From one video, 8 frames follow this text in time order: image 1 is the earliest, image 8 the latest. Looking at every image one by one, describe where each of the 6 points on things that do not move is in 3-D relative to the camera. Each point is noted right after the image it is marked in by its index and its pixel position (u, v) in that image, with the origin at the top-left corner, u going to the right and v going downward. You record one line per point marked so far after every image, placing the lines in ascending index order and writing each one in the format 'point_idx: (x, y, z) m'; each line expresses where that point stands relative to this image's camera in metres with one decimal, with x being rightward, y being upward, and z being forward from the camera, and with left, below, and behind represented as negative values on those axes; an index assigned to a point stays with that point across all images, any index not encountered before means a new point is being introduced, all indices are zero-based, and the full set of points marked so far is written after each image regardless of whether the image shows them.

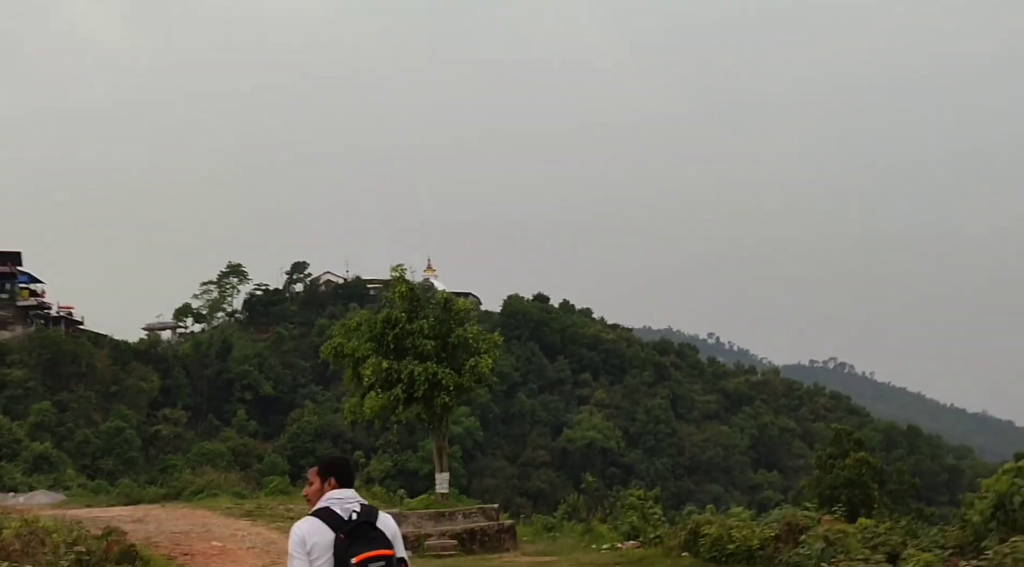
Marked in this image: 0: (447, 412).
0: (-1.0, -1.9, +15.4) m
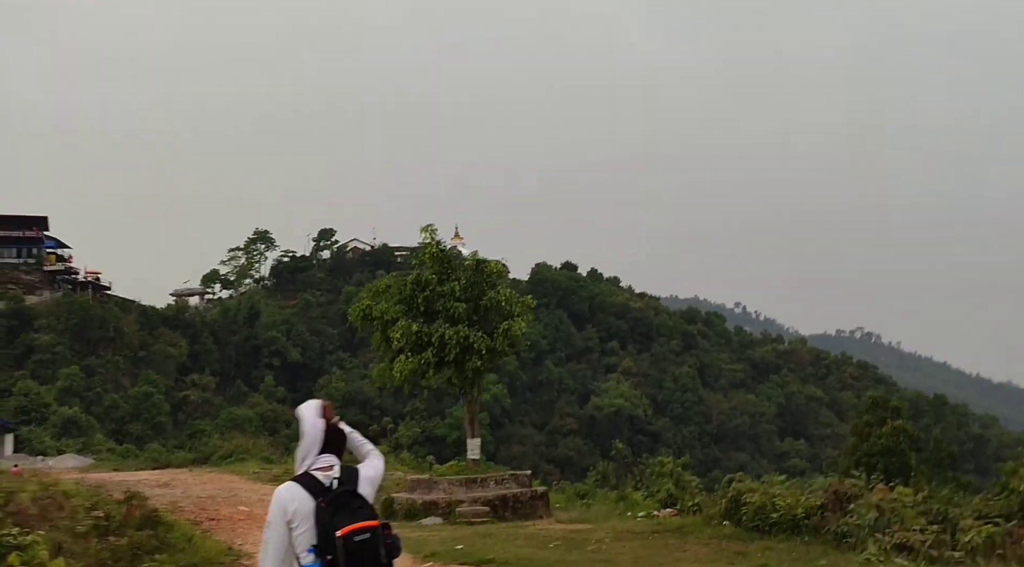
0: (-0.5, -1.3, +15.1) m
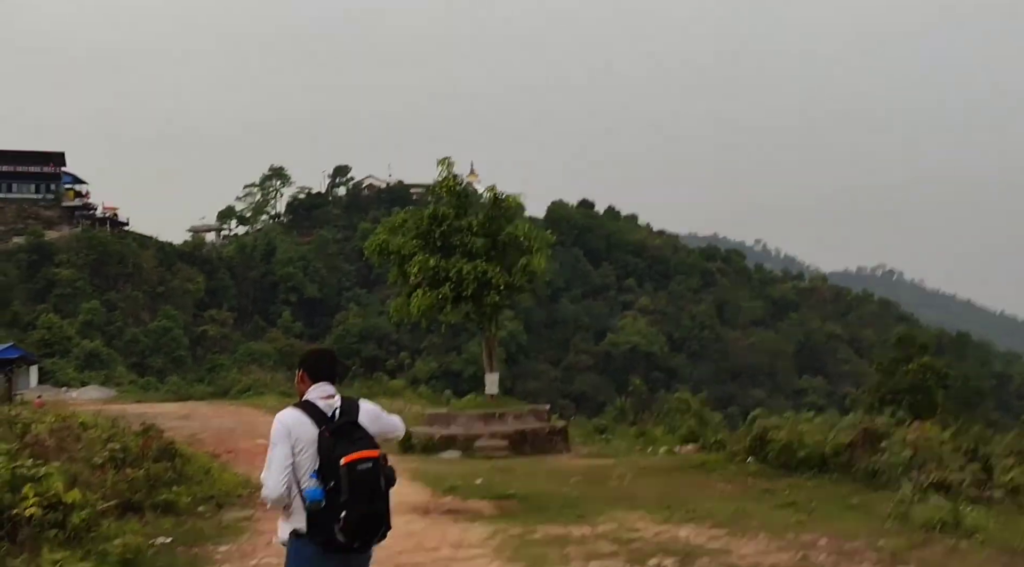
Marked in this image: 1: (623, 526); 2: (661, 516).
0: (-0.2, -0.4, +14.8) m
1: (+0.7, -1.6, +7.0) m
2: (+1.1, -1.6, +7.4) m
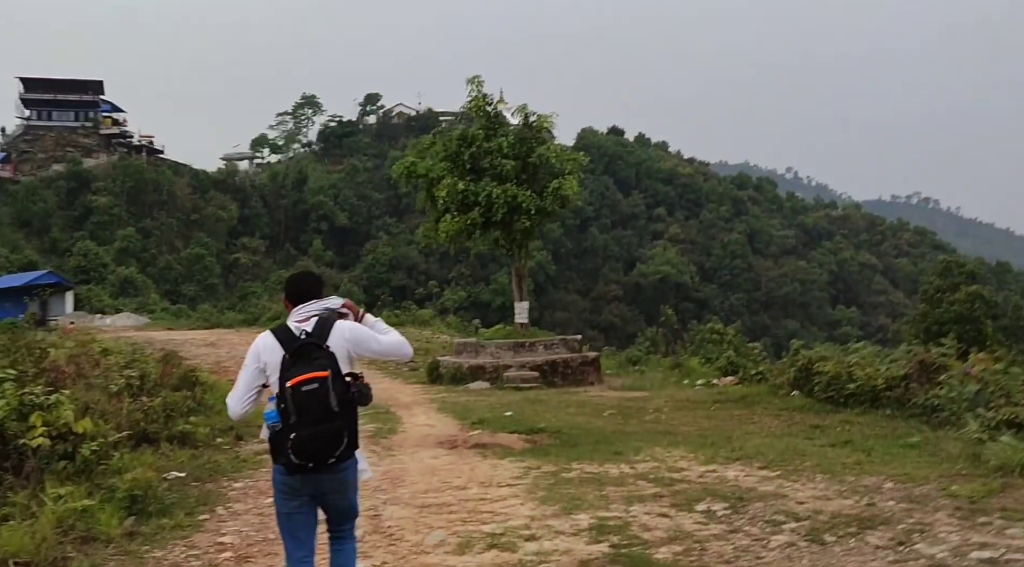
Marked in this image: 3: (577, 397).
0: (+0.2, +0.6, +14.3) m
1: (+0.9, -1.1, +6.5) m
2: (+1.3, -1.1, +6.9) m
3: (+0.7, -1.3, +11.7) m
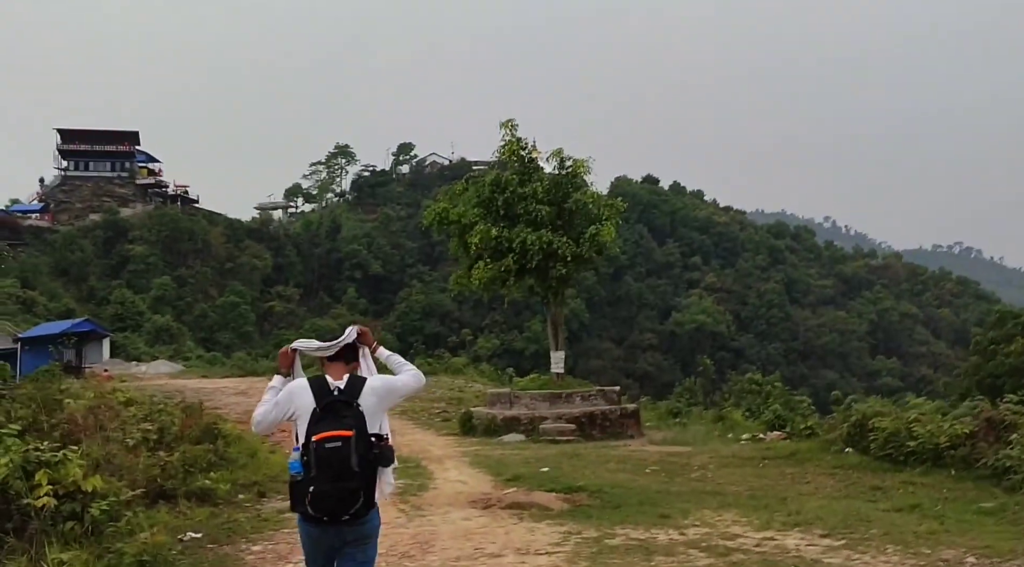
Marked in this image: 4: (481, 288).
0: (+0.7, 0.0, +13.8) m
1: (+1.2, -1.4, +6.0) m
2: (+1.5, -1.4, +6.4) m
3: (+1.1, -1.8, +11.2) m
4: (-0.4, 0.0, +13.8) m
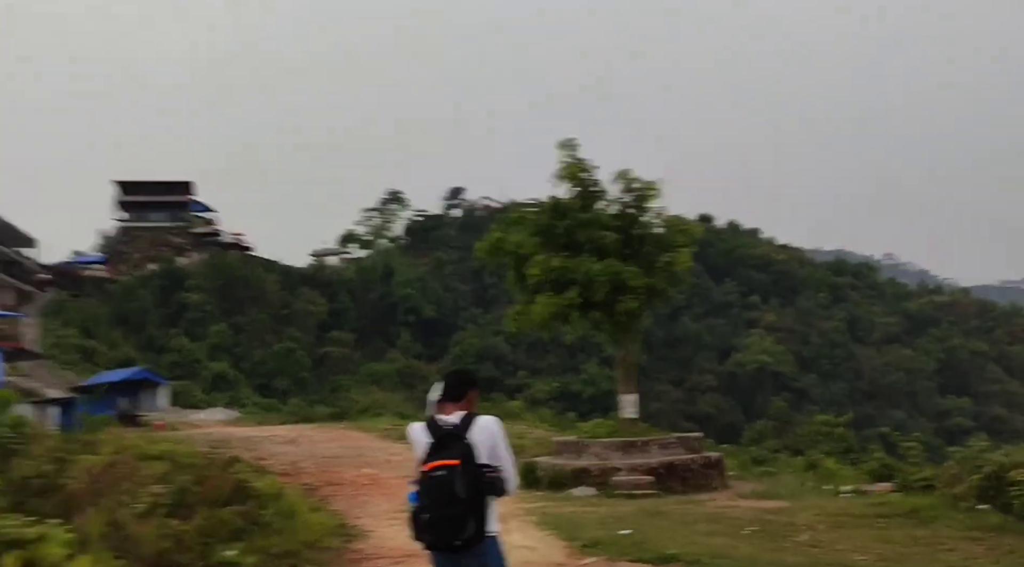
0: (+1.5, -0.4, +12.6) m
1: (+1.6, -1.5, +4.6) m
2: (+1.9, -1.5, +5.0) m
3: (+1.8, -2.1, +9.8) m
4: (+0.4, -0.5, +12.6) m
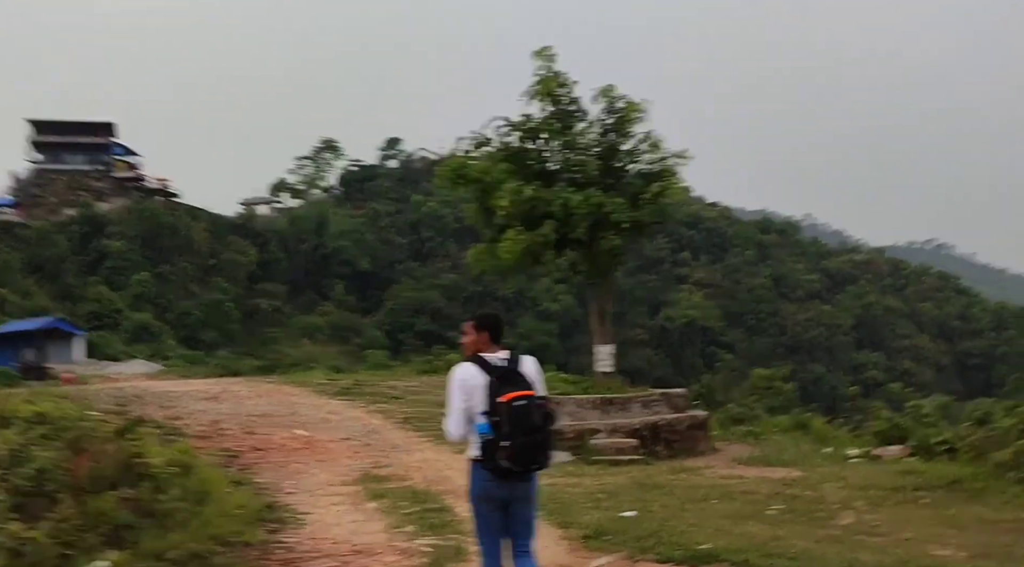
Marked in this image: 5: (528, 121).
0: (+1.0, +0.2, +10.9) m
1: (+1.6, -1.2, +3.1) m
2: (+2.0, -1.2, +3.5) m
3: (+1.5, -1.5, +8.2) m
4: (0.0, +0.2, +10.9) m
5: (+0.1, +1.7, +10.8) m
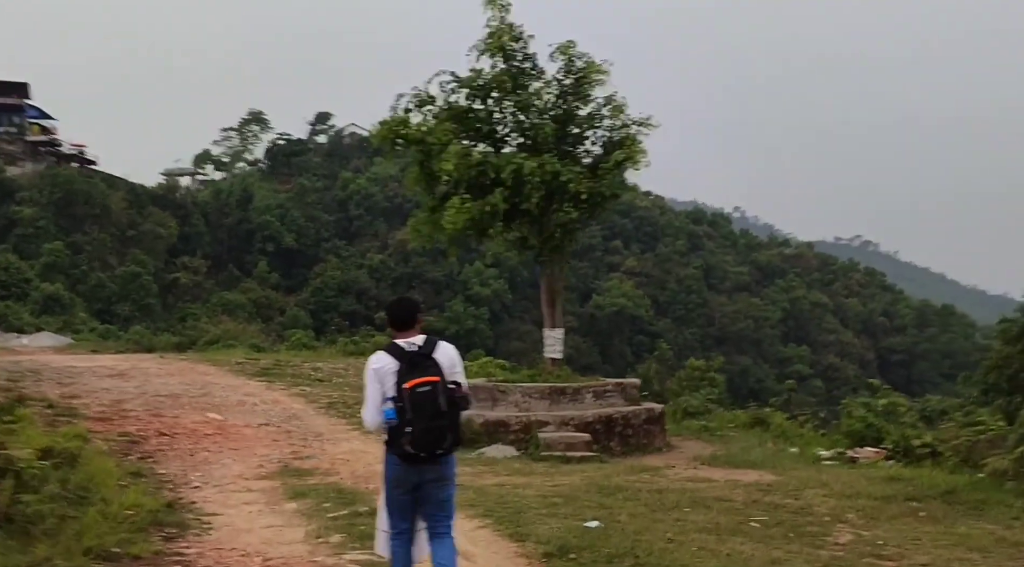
0: (+0.5, +0.5, +9.9) m
1: (+1.6, -1.1, +2.2) m
2: (+1.9, -1.1, +2.6) m
3: (+1.1, -1.4, +7.3) m
4: (-0.6, +0.4, +9.8) m
5: (-0.3, +1.9, +9.7) m
